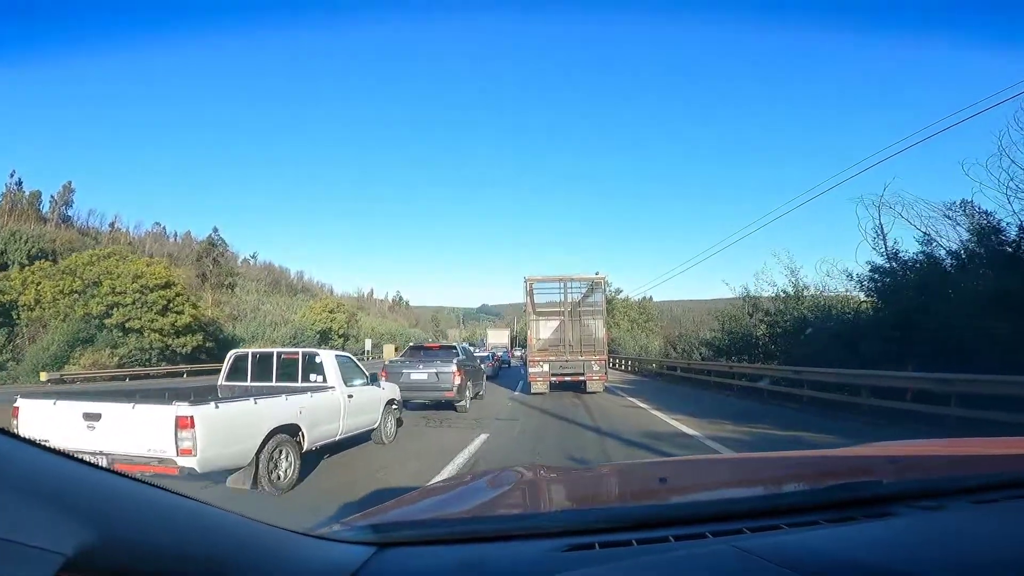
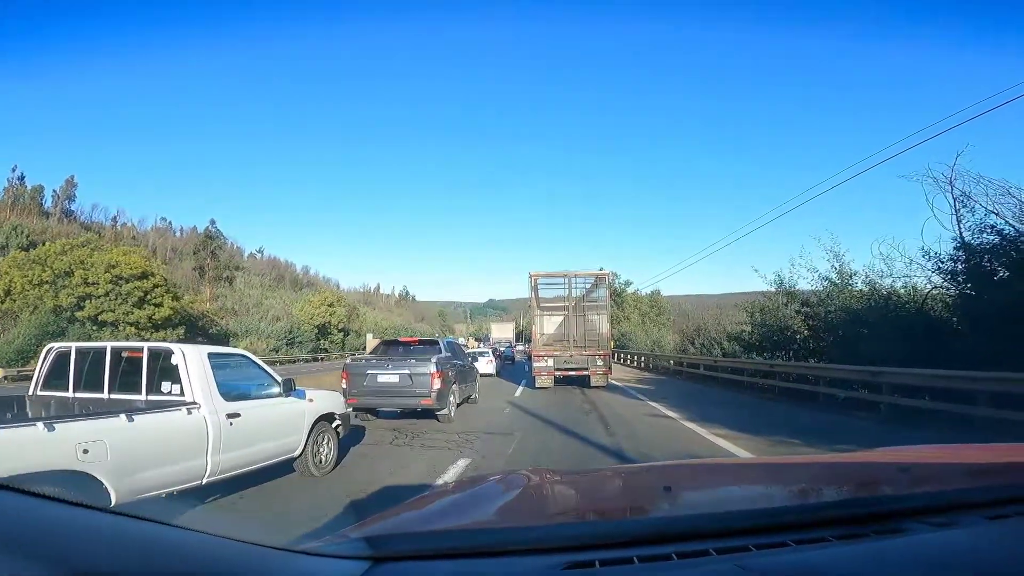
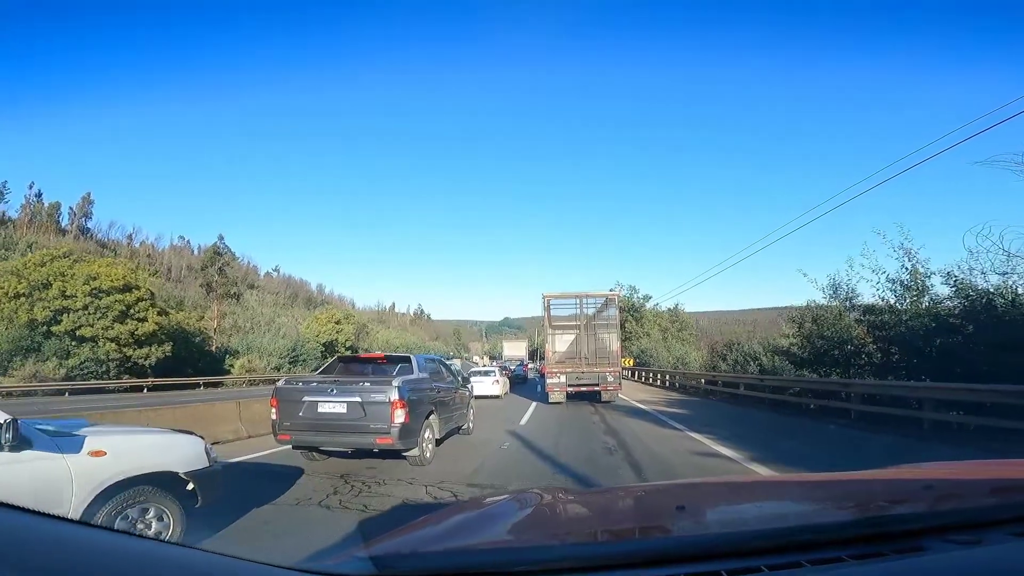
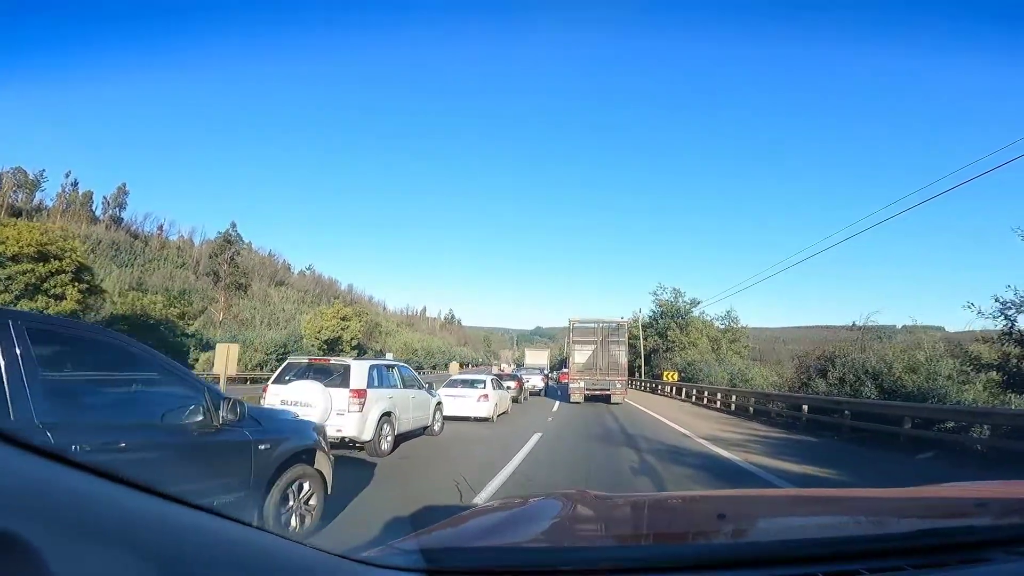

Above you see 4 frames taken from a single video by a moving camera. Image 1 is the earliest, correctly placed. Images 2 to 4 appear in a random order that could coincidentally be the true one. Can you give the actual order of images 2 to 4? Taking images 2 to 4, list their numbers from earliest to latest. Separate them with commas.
2, 3, 4
